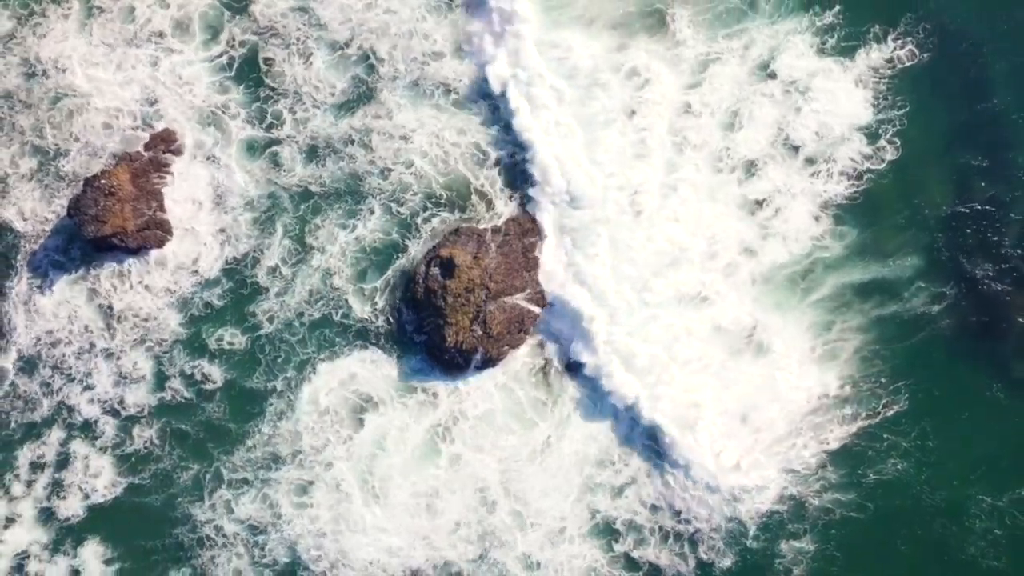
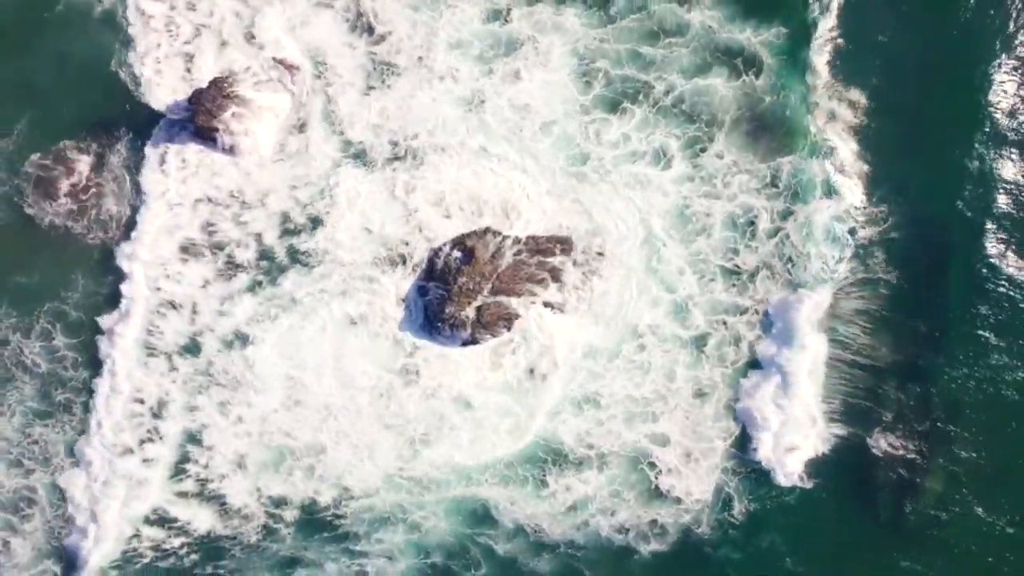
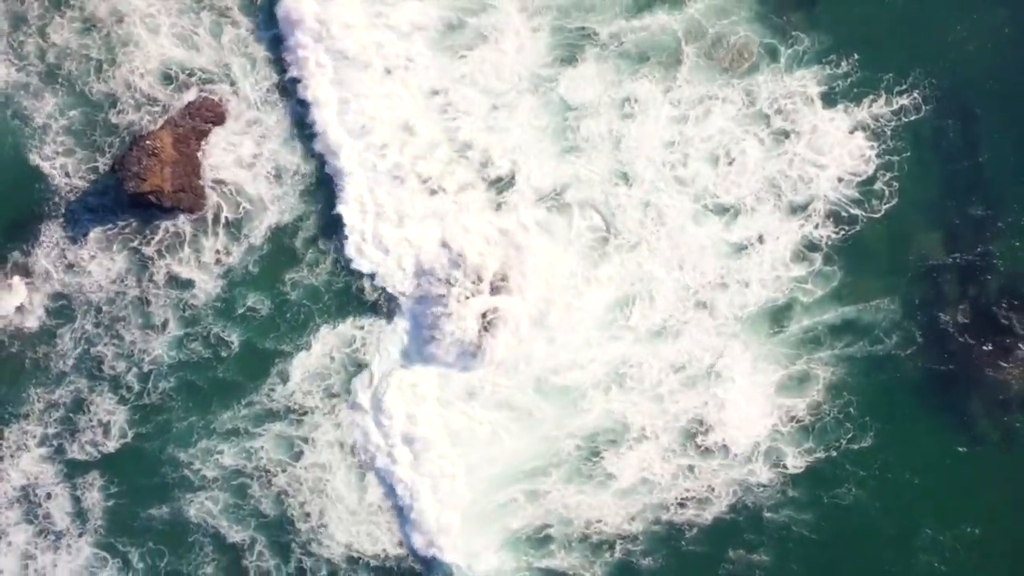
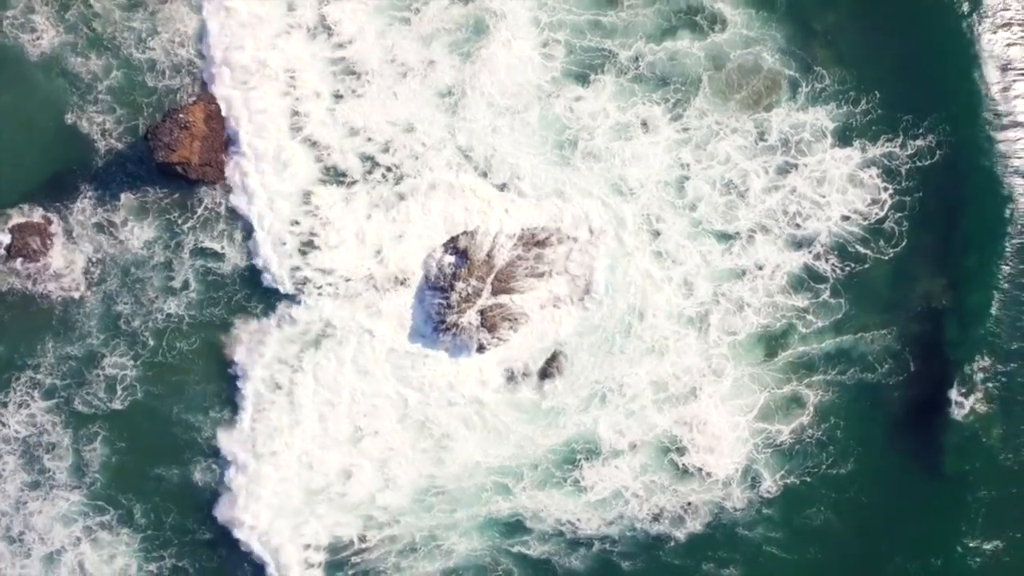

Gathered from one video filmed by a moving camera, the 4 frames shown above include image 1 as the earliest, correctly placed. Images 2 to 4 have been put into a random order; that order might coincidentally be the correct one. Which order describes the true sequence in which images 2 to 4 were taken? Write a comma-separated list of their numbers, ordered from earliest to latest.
3, 4, 2
